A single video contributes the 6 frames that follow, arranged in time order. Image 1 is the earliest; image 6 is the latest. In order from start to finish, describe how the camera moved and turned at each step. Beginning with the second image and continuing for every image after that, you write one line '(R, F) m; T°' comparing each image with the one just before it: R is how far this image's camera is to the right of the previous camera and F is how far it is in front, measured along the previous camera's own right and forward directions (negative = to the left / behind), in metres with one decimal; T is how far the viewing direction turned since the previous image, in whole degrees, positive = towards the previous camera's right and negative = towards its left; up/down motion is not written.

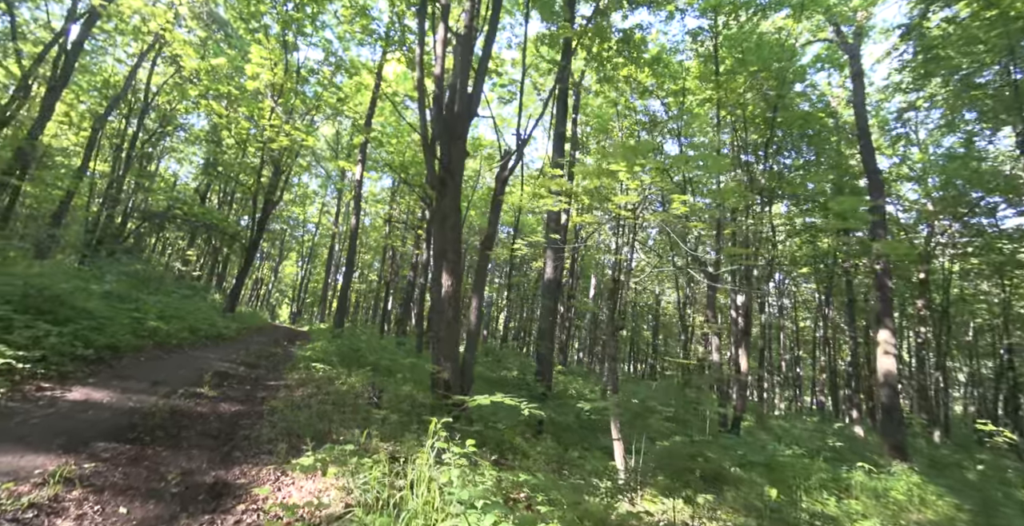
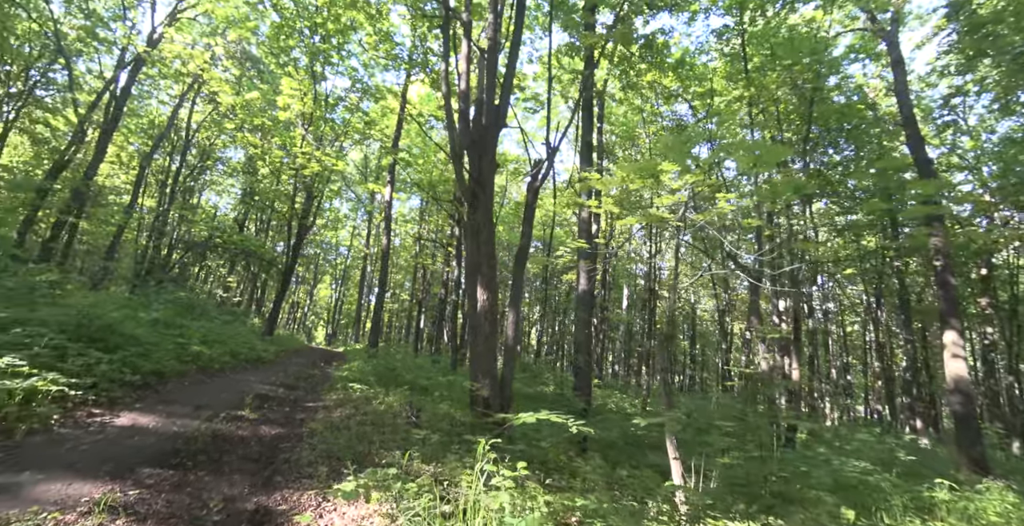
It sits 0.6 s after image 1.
(-0.1, +0.1) m; -3°
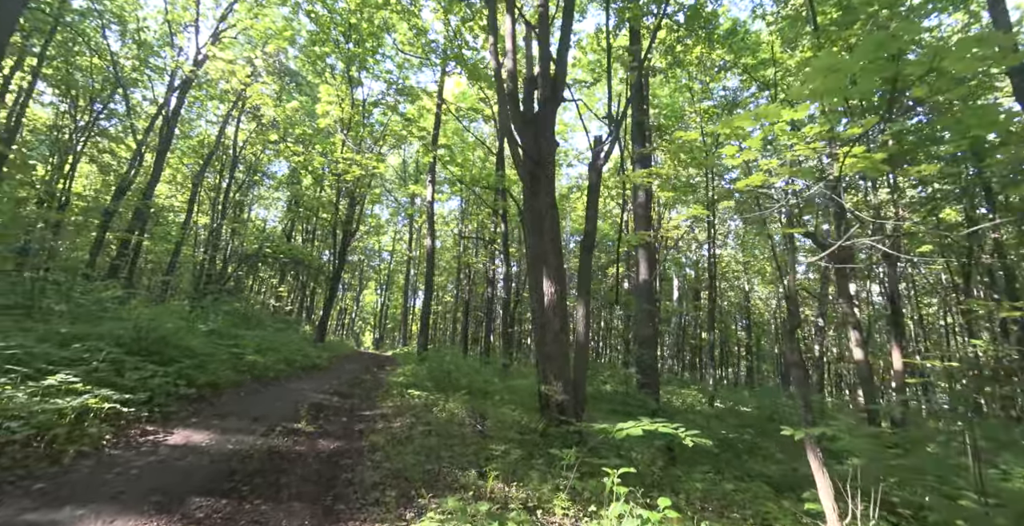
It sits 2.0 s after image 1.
(-0.3, +0.6) m; -5°
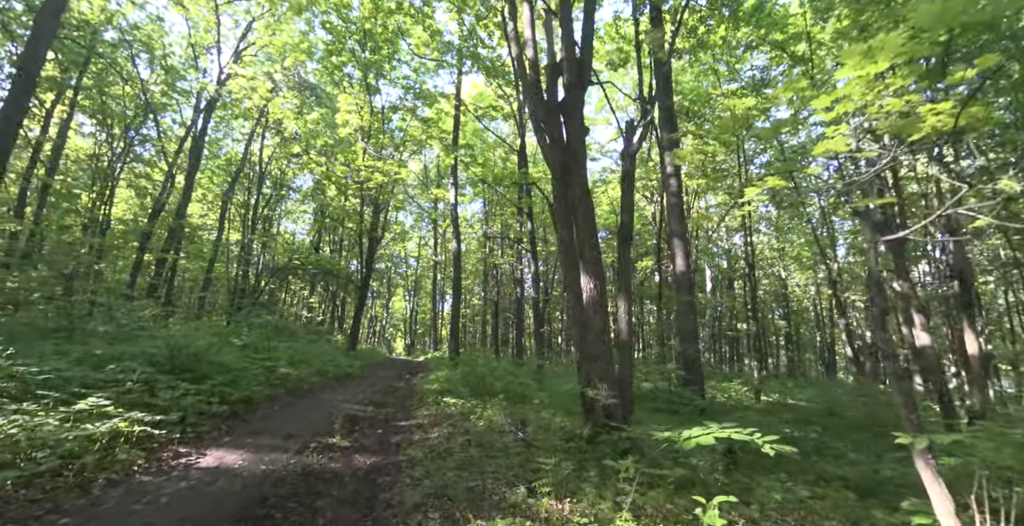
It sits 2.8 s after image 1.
(-0.1, +0.3) m; -3°
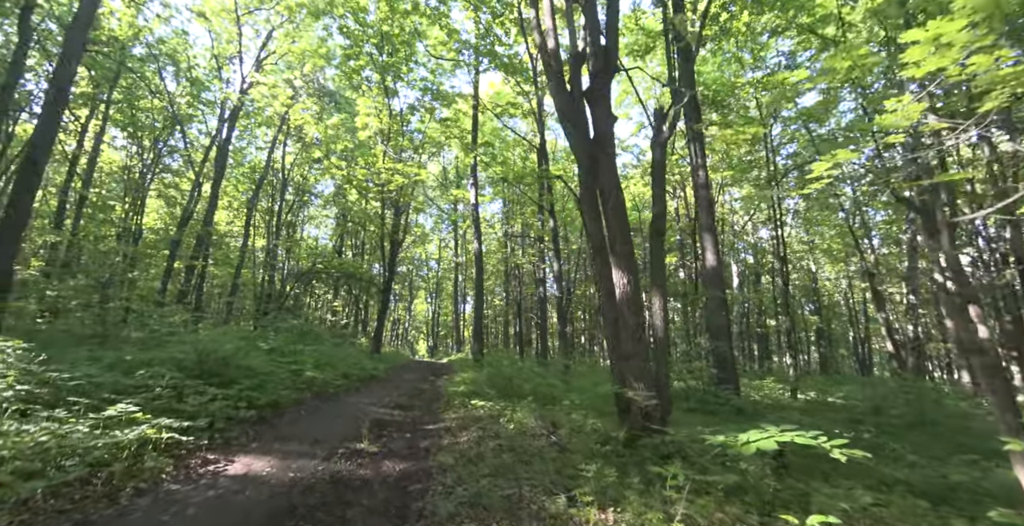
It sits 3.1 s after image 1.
(-0.1, +0.2) m; -2°
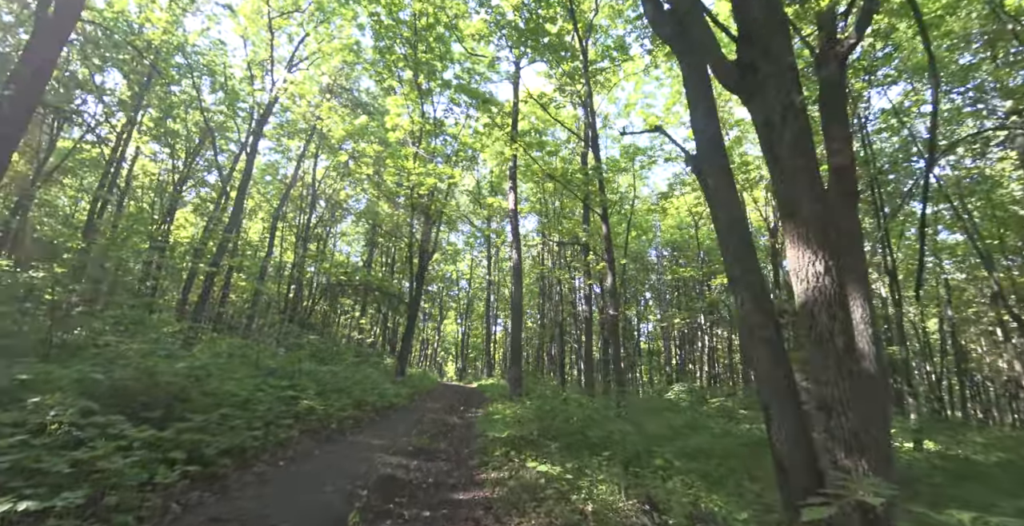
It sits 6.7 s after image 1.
(-0.4, +1.9) m; -4°
